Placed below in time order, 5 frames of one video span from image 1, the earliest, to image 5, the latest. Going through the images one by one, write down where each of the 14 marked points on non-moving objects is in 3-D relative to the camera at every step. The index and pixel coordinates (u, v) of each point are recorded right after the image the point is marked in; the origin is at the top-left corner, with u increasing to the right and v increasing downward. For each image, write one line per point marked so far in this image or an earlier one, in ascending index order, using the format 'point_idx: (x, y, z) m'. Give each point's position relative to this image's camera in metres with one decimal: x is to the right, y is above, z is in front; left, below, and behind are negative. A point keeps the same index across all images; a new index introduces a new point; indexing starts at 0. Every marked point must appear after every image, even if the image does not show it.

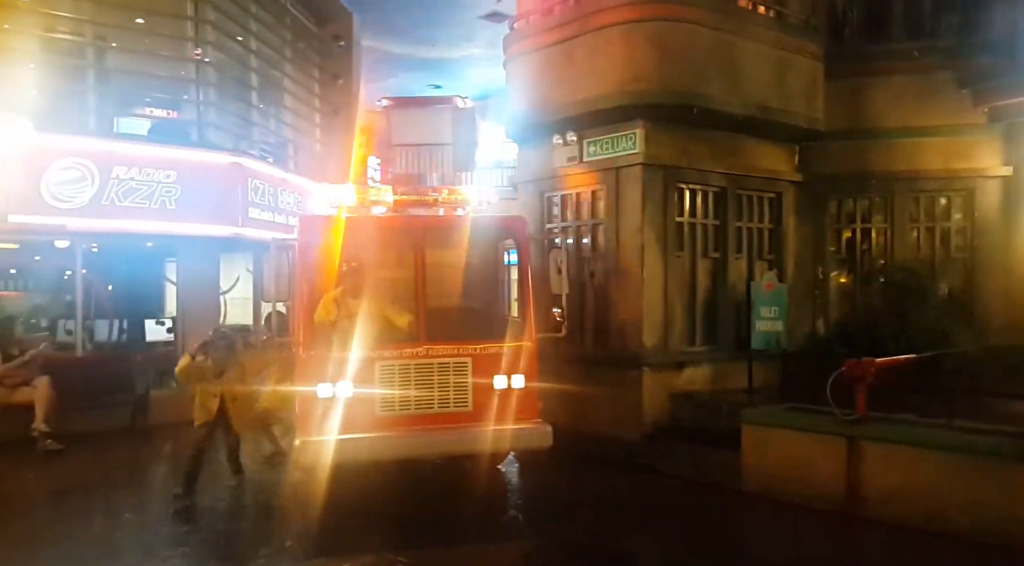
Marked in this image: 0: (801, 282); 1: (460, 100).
0: (+3.6, 0.0, +10.6) m
1: (-0.6, +2.3, +10.9) m
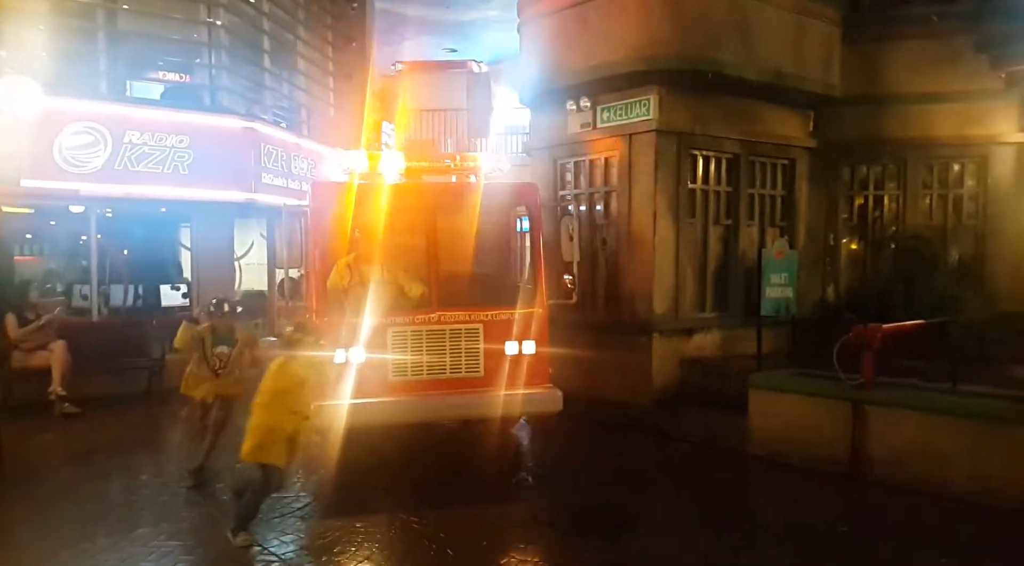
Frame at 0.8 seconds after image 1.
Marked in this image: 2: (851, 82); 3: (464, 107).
0: (+3.7, +0.4, +10.6) m
1: (-0.4, +2.7, +10.9) m
2: (+4.0, +2.4, +10.3) m
3: (-0.6, +2.1, +10.7) m
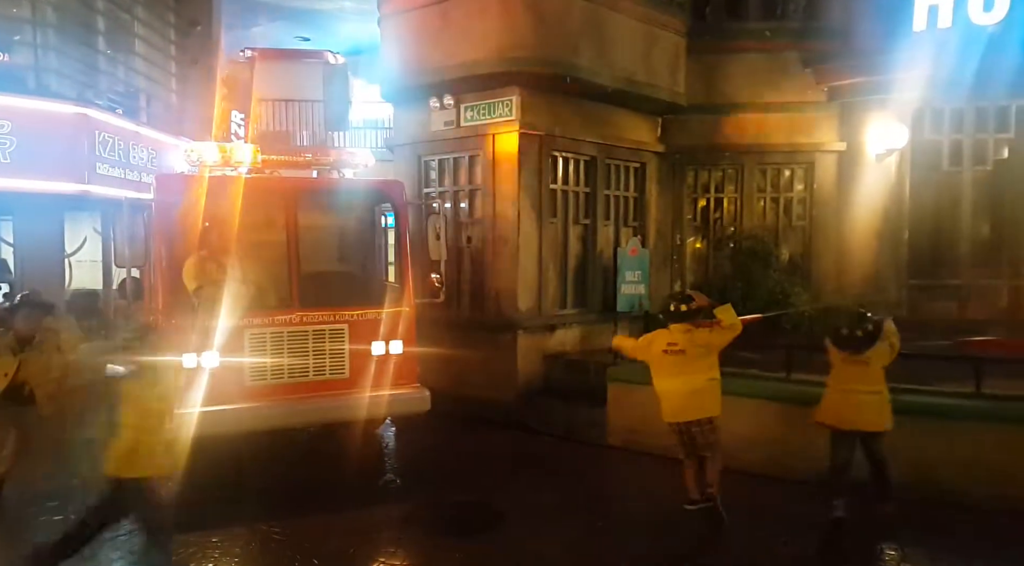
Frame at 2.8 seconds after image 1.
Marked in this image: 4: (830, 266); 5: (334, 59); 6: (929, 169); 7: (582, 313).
0: (+1.9, +0.5, +11.3) m
1: (-2.2, +2.7, +10.6) m
2: (+2.3, +2.4, +11.0) m
3: (-2.3, +2.2, +10.4) m
4: (+3.9, +0.2, +10.7) m
5: (-2.1, +2.7, +10.5) m
6: (+4.9, +1.3, +10.3) m
7: (+0.9, -0.4, +10.6) m
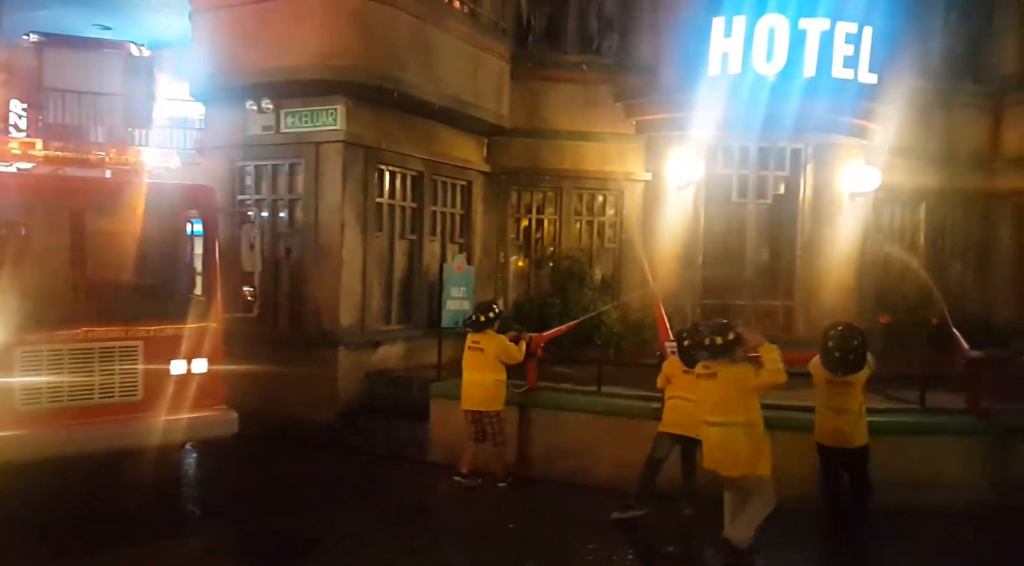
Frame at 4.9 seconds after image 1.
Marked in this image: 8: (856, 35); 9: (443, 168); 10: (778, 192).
0: (-0.4, +0.2, +11.4) m
1: (-4.2, +2.6, +9.7) m
2: (0.0, +2.2, +11.3) m
3: (-4.2, +2.0, +9.4) m
4: (+1.6, 0.0, +11.4) m
5: (-4.1, +2.6, +9.6) m
6: (+2.7, +1.1, +11.4) m
7: (-1.3, -0.6, +10.4) m
8: (+4.0, +2.9, +10.3) m
9: (-0.9, +1.4, +10.7) m
10: (+3.4, +1.2, +11.3) m
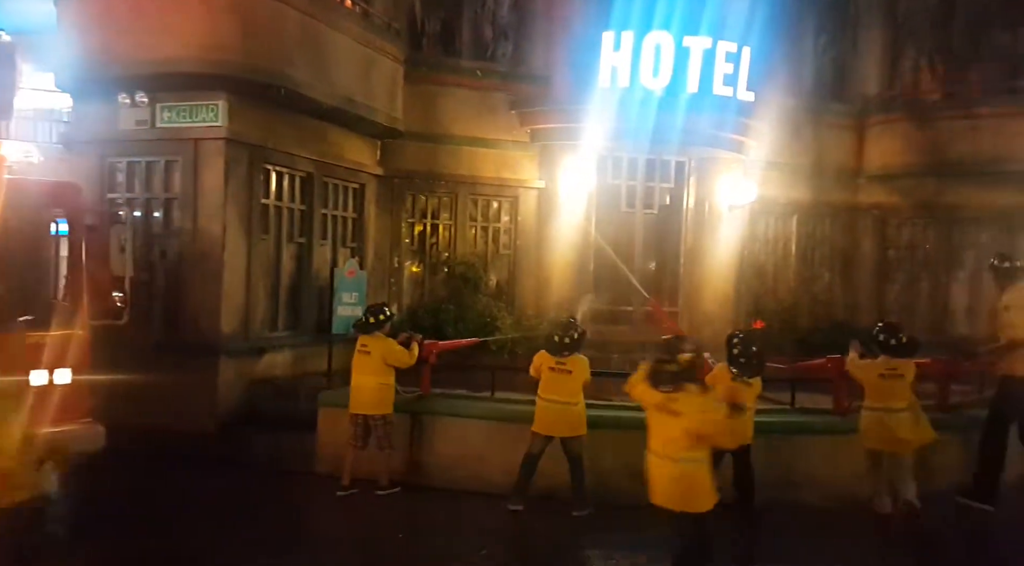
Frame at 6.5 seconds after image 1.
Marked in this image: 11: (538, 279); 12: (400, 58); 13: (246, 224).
0: (-1.8, +0.1, +11.1) m
1: (-5.3, +2.6, +8.9) m
2: (-1.4, +2.1, +11.2) m
3: (-5.2, +2.0, +8.6) m
4: (+0.1, -0.1, +11.5) m
5: (-5.2, +2.5, +8.9) m
6: (+1.2, +1.0, +11.6) m
7: (-2.5, -0.6, +10.0) m
8: (+2.8, +2.8, +10.8) m
9: (-2.1, +1.3, +10.4) m
10: (+2.0, +1.1, +11.6) m
11: (+0.4, 0.0, +11.5) m
12: (-1.4, +2.8, +11.1) m
13: (-2.8, +0.6, +9.3) m
